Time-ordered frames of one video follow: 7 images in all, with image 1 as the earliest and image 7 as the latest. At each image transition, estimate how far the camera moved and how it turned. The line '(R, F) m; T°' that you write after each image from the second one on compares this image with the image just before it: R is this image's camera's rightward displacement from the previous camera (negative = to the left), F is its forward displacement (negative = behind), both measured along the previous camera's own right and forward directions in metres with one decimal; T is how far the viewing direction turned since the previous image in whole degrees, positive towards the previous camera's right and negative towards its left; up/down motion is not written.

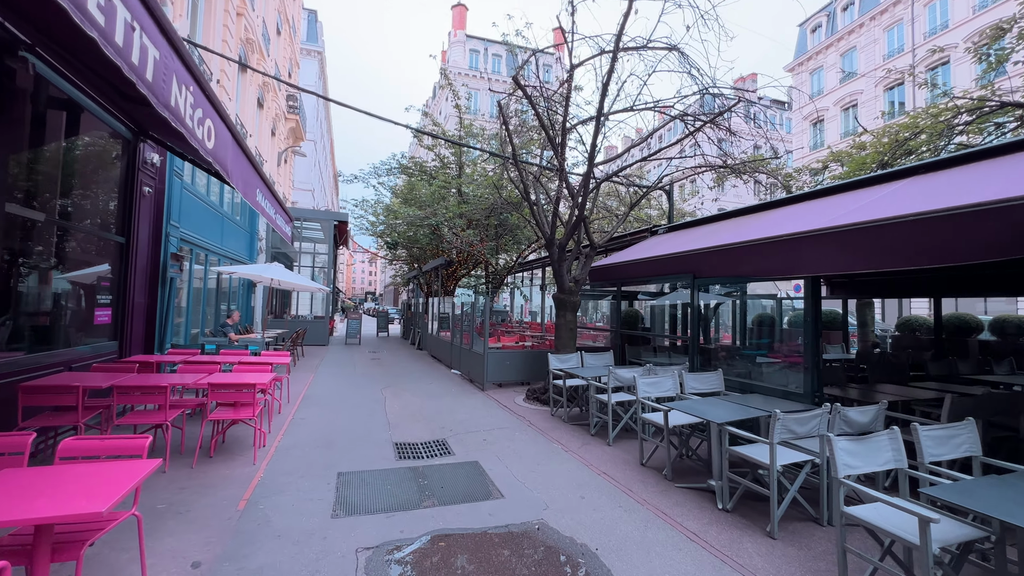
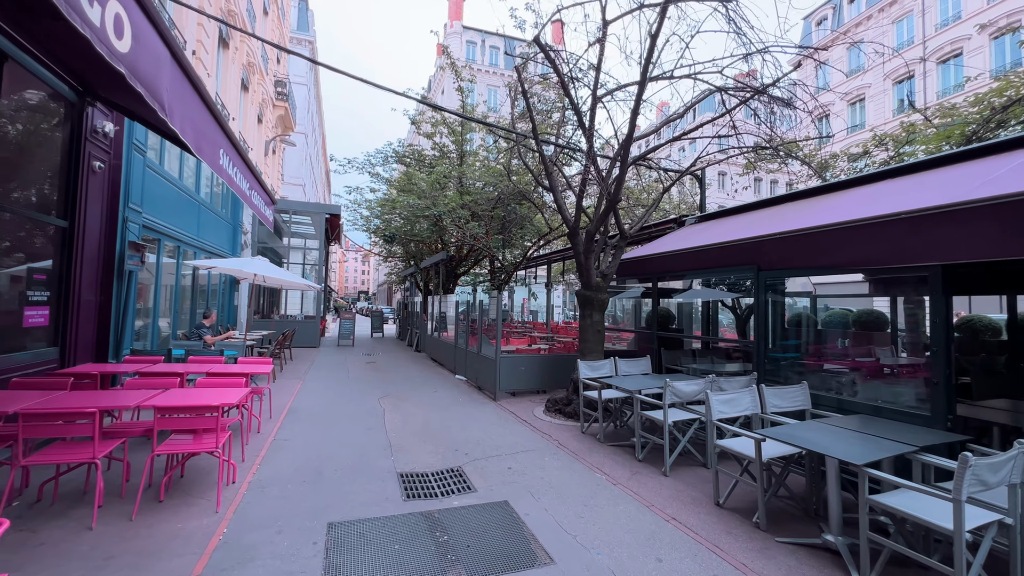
(-0.5, +1.1) m; +1°
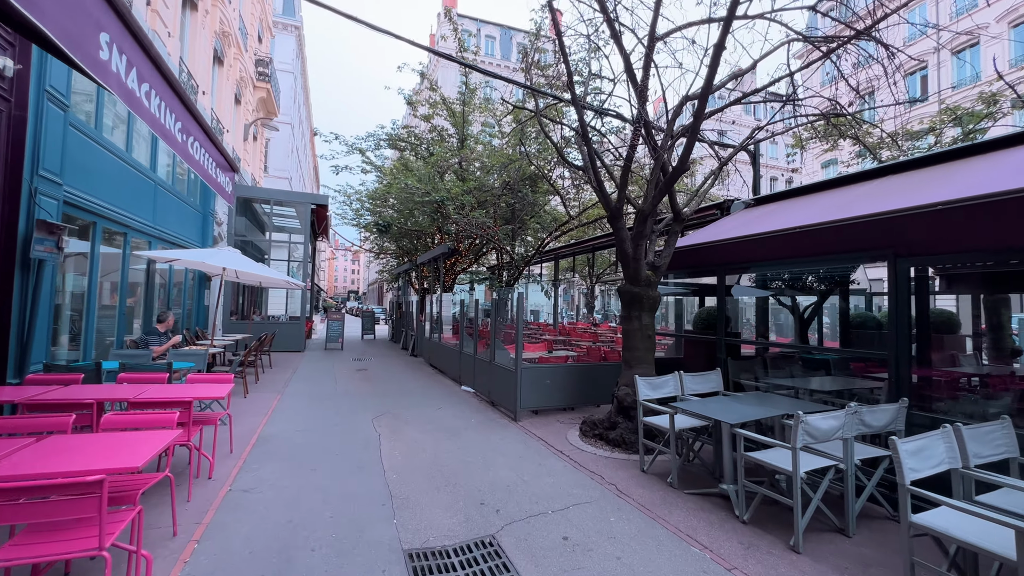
(-0.6, +1.5) m; +1°
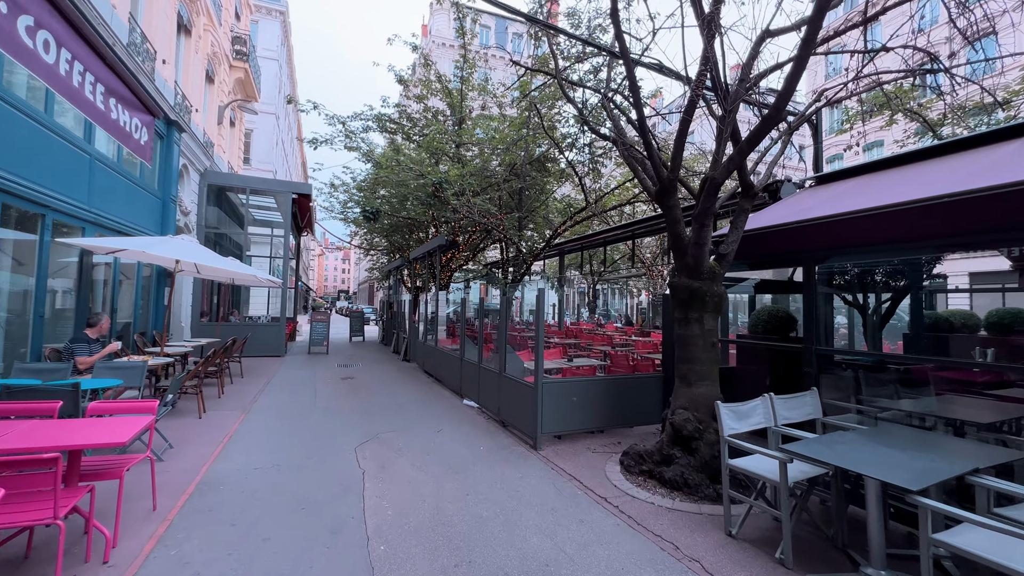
(-0.4, +1.4) m; +1°
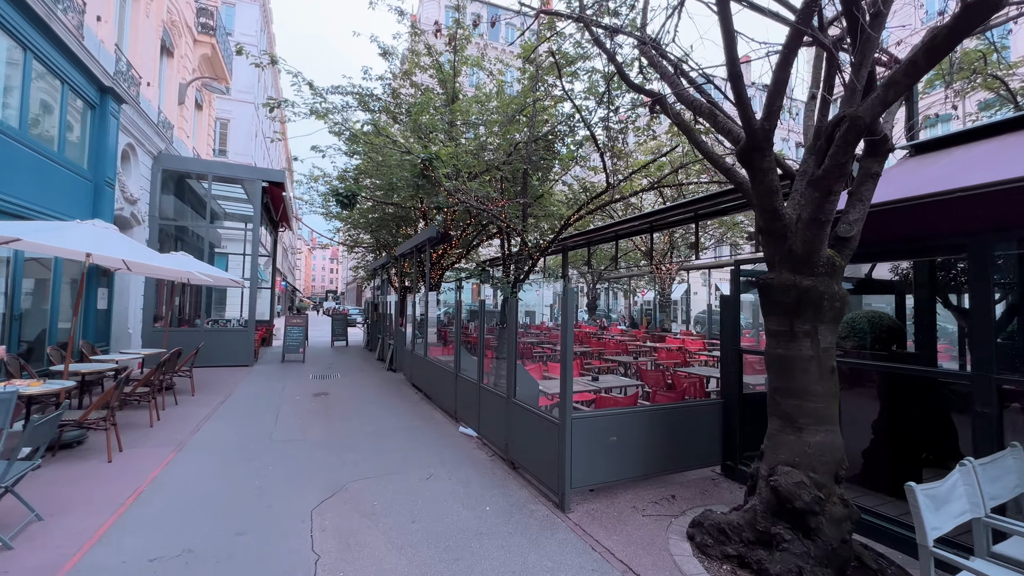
(-0.3, +1.5) m; +1°
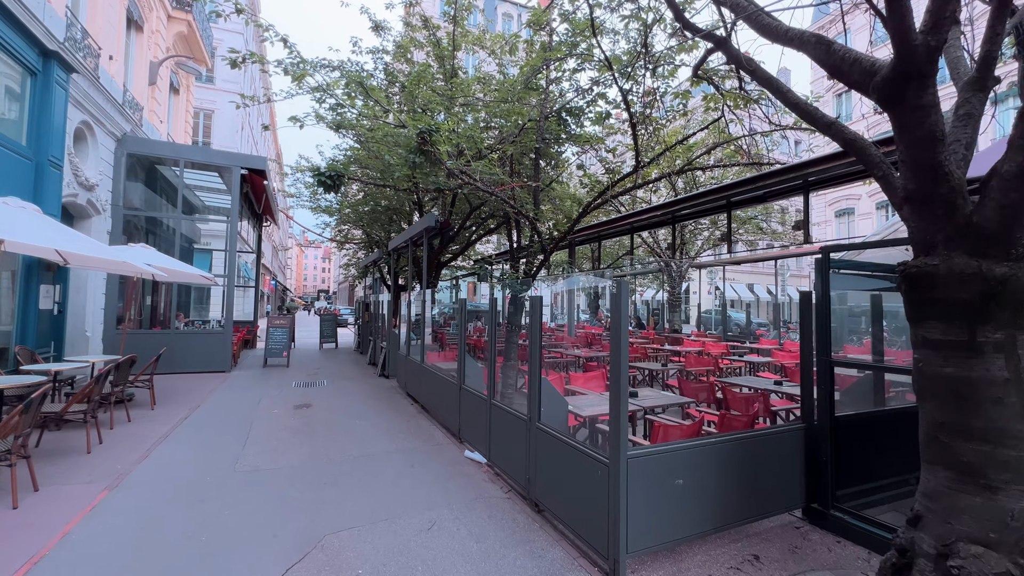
(-0.3, +1.1) m; +1°
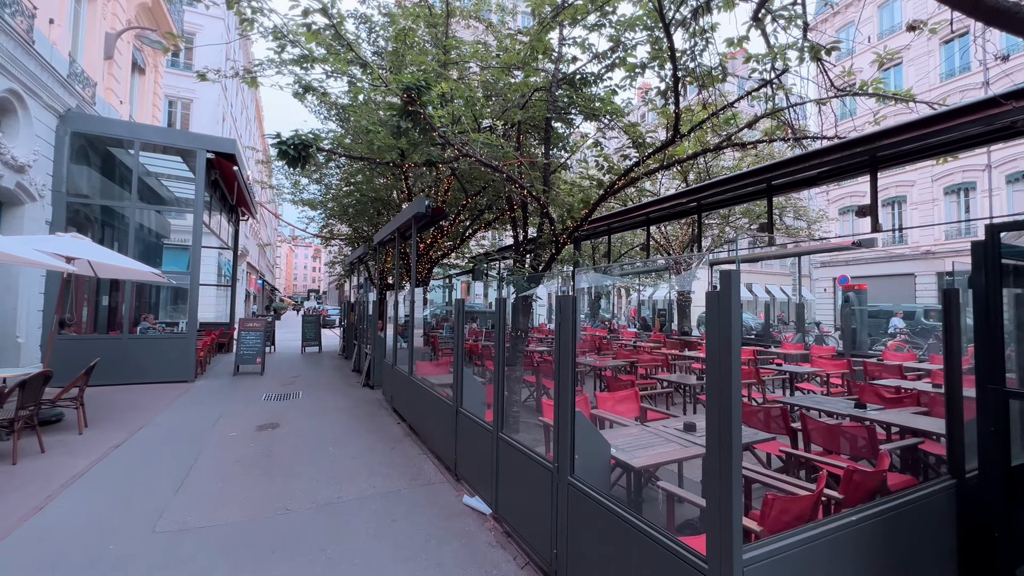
(-0.2, +1.2) m; +1°
